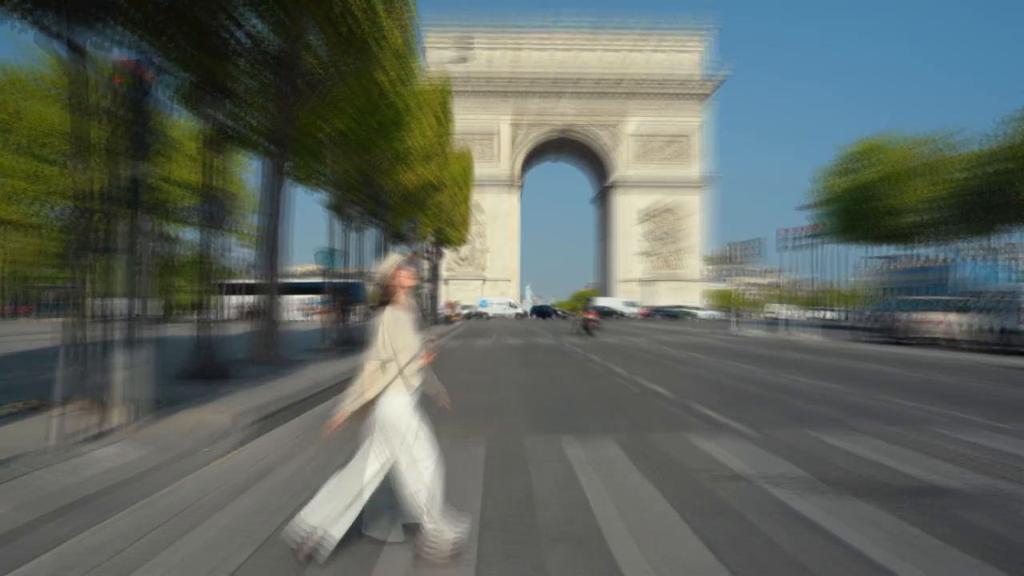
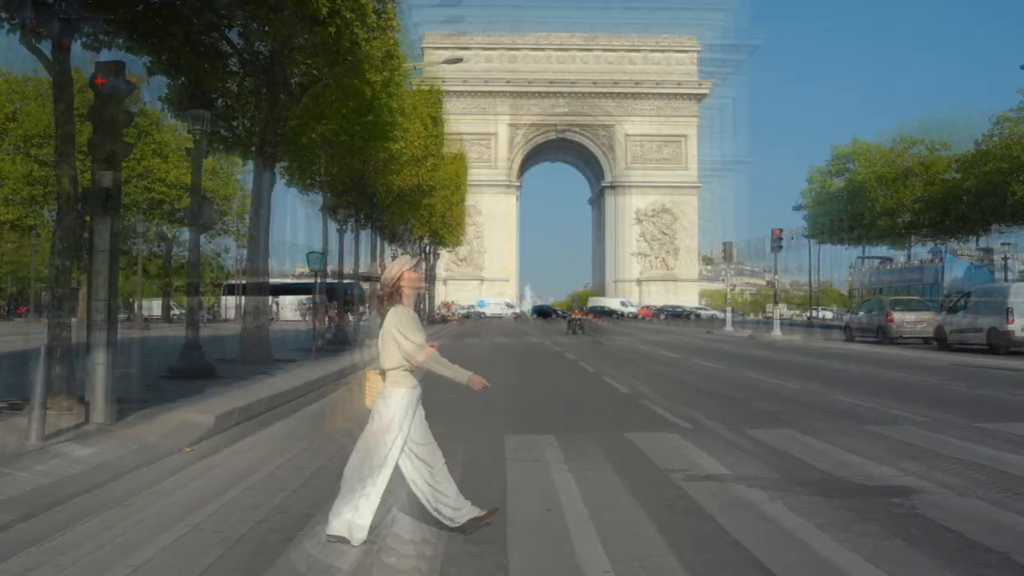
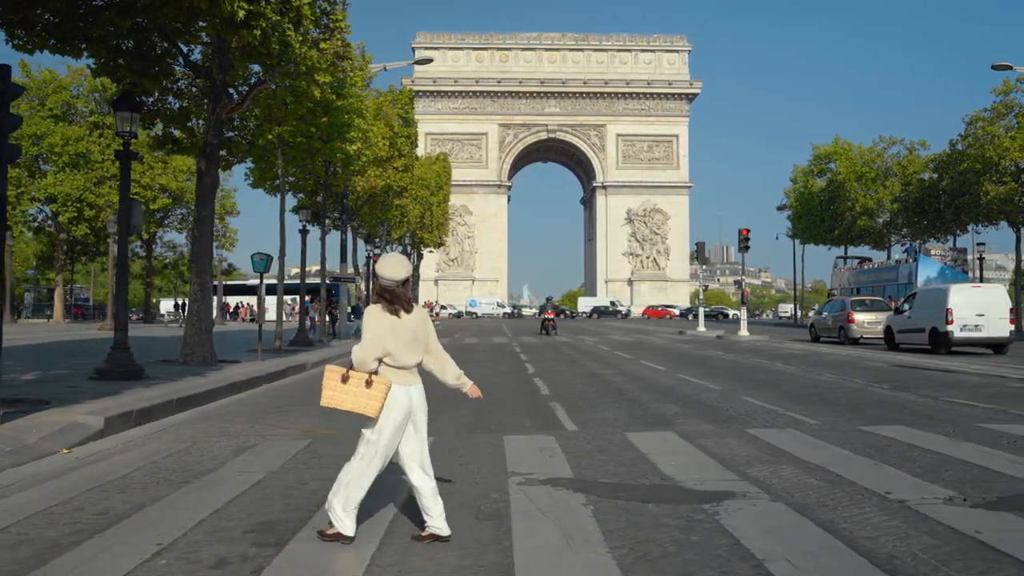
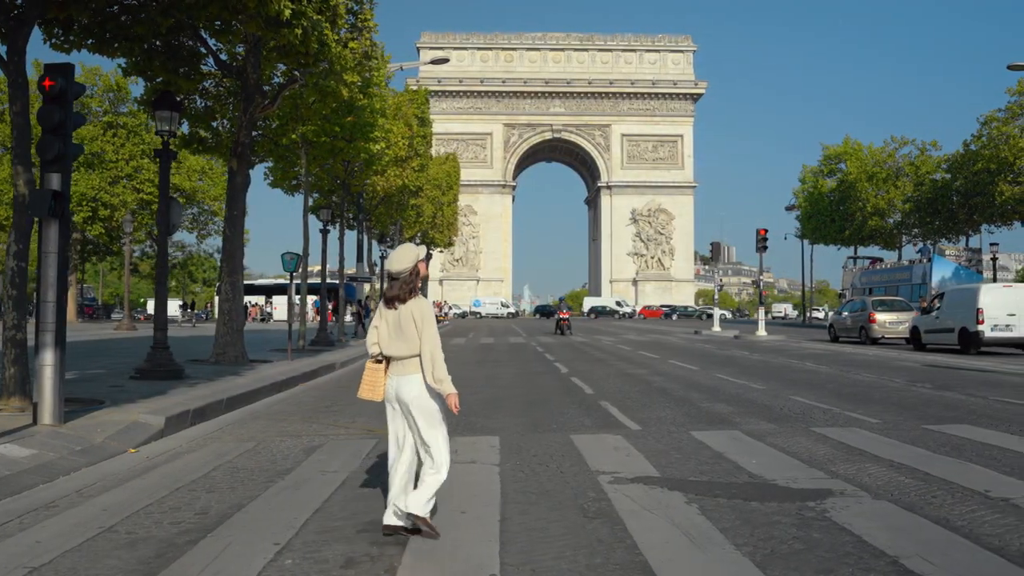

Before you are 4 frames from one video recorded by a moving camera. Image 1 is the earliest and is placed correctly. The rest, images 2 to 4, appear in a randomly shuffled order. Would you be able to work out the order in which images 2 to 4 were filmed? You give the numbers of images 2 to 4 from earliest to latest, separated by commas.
2, 4, 3
